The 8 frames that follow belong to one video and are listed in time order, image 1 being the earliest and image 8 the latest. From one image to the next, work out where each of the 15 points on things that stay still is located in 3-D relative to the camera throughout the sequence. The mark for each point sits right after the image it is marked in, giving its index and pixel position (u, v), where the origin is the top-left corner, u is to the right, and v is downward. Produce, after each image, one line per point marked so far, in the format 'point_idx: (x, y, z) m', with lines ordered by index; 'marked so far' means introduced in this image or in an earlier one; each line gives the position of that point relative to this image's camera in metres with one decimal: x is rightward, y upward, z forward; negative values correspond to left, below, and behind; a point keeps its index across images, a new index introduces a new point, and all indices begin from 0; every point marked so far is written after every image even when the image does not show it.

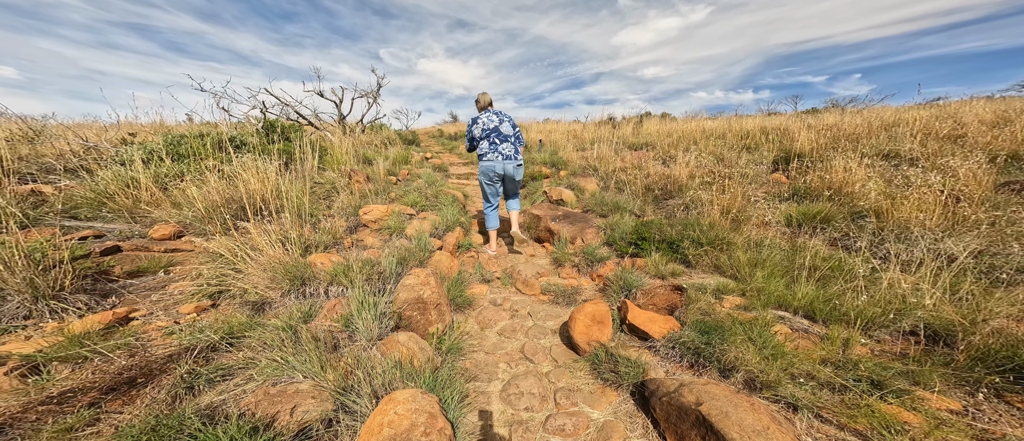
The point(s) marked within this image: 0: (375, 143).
0: (-4.5, +2.5, +10.7) m
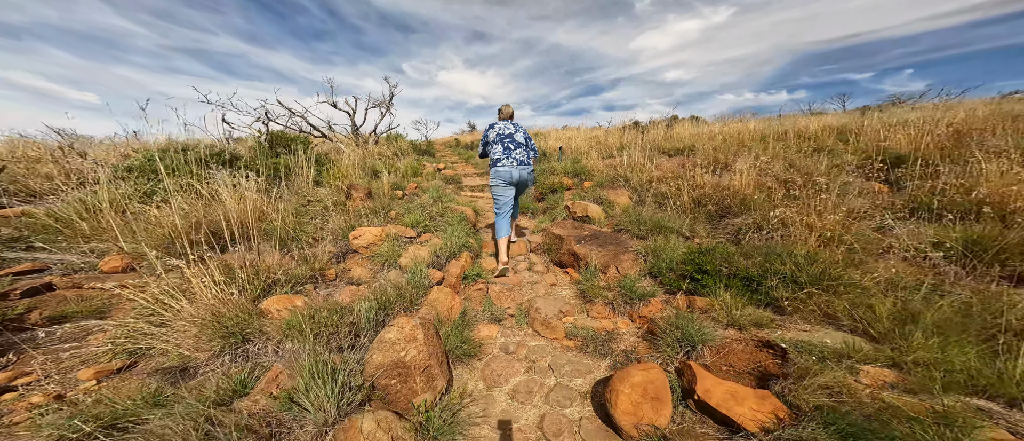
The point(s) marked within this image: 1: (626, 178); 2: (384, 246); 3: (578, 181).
0: (-3.9, +2.0, +10.1) m
1: (+2.0, +0.9, +6.1) m
2: (-1.6, -0.3, +4.1) m
3: (+1.4, +0.9, +7.1) m
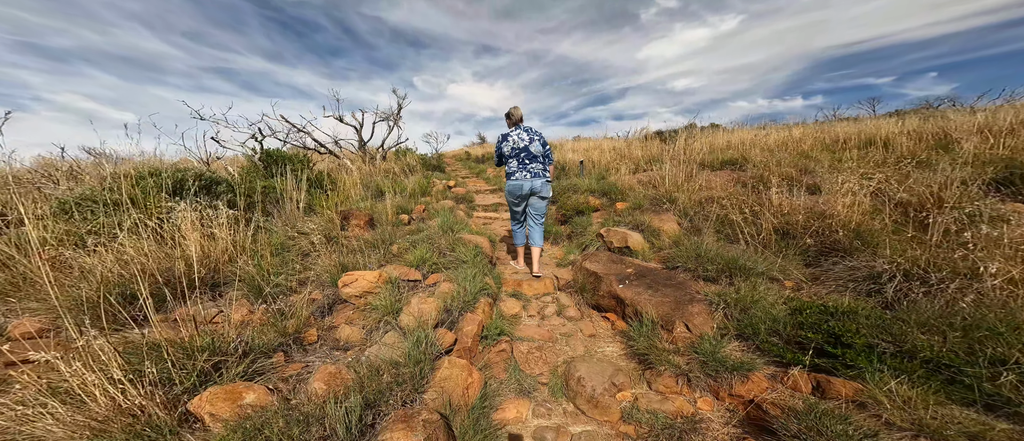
0: (-3.4, +1.4, +9.3) m
1: (+2.4, +0.5, +5.2) m
2: (-1.3, -0.7, +3.2) m
3: (+1.8, +0.4, +6.1) m
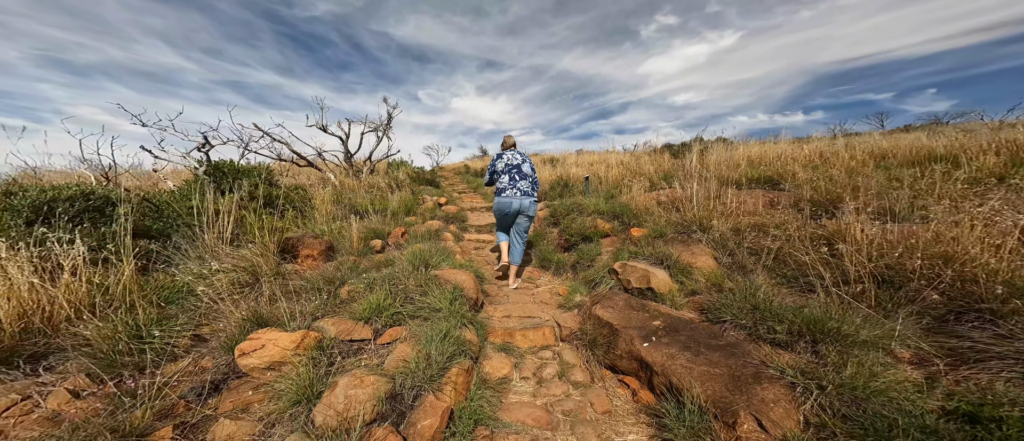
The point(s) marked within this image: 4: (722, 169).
0: (-3.5, +0.9, +8.4) m
1: (+2.3, +0.1, +4.2) m
2: (-1.4, -1.0, +2.2) m
3: (+1.7, 0.0, +5.2) m
4: (+3.8, +0.9, +6.0) m
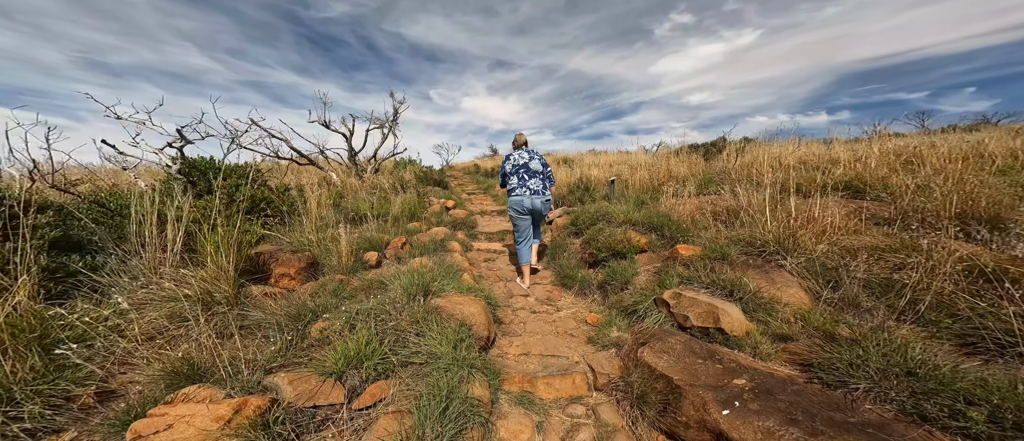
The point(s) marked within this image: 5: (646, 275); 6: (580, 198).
0: (-3.1, +0.8, +7.8) m
1: (+2.5, -0.1, +3.3) m
2: (-1.3, -1.1, +1.4) m
3: (+1.9, -0.2, +4.3) m
4: (+4.1, +0.8, +5.1) m
5: (+1.6, -0.6, +3.8) m
6: (+1.4, +0.5, +6.6) m
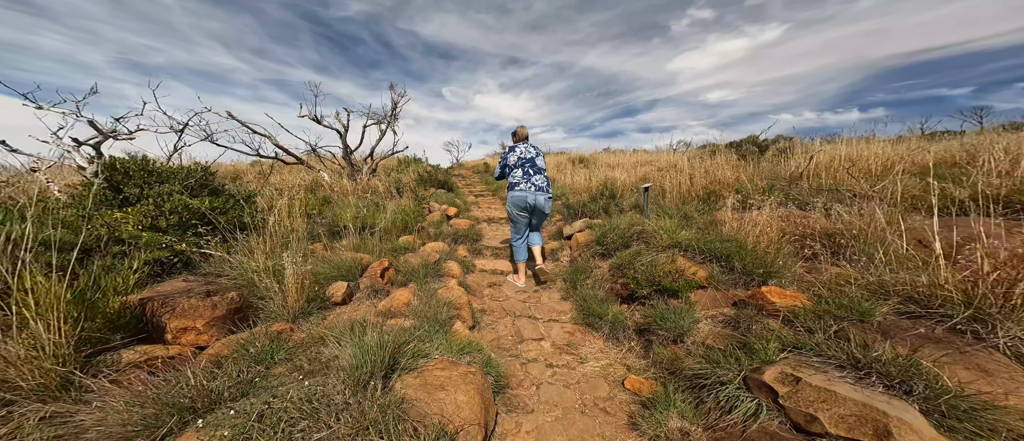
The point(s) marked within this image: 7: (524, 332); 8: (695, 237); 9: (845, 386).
0: (-2.9, +0.7, +6.8) m
1: (+2.5, -0.3, +2.2) m
2: (-1.3, -1.3, +0.5) m
3: (+2.0, -0.4, +3.2) m
4: (+4.2, +0.5, +3.9) m
5: (+1.6, -0.8, +2.8) m
6: (+1.6, +0.2, +5.5) m
7: (+0.1, -1.2, +3.5) m
8: (+1.9, -0.2, +3.5) m
9: (+1.7, -0.9, +1.7) m
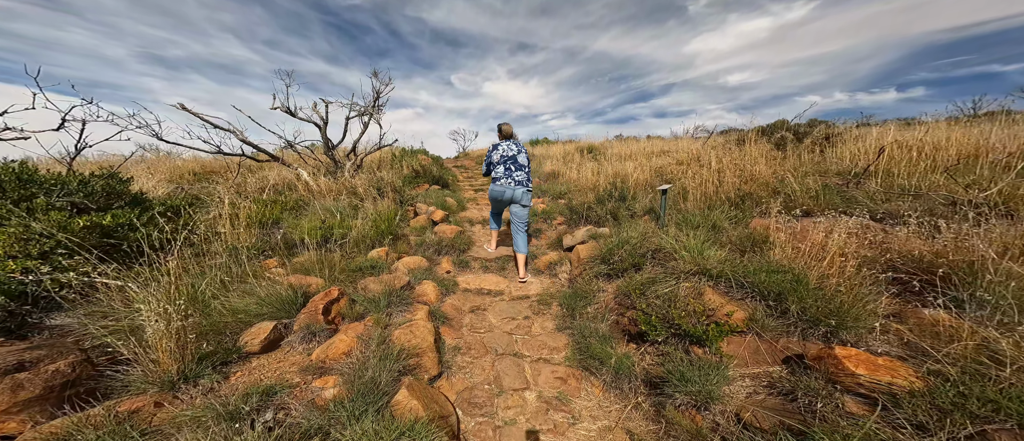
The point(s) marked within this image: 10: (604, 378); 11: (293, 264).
0: (-2.9, +0.6, +6.1) m
1: (+2.3, -0.5, +1.4) m
2: (-1.6, -1.6, -0.2) m
3: (+1.8, -0.6, +2.4) m
4: (+4.0, +0.4, +2.9) m
5: (+1.4, -1.0, +2.0) m
6: (+1.4, +0.1, +4.6) m
7: (-0.1, -1.3, +2.8) m
8: (+1.8, -0.4, +2.7) m
9: (+1.4, -1.1, +0.9) m
10: (+0.8, -1.3, +2.7) m
11: (-2.3, -0.4, +3.4) m
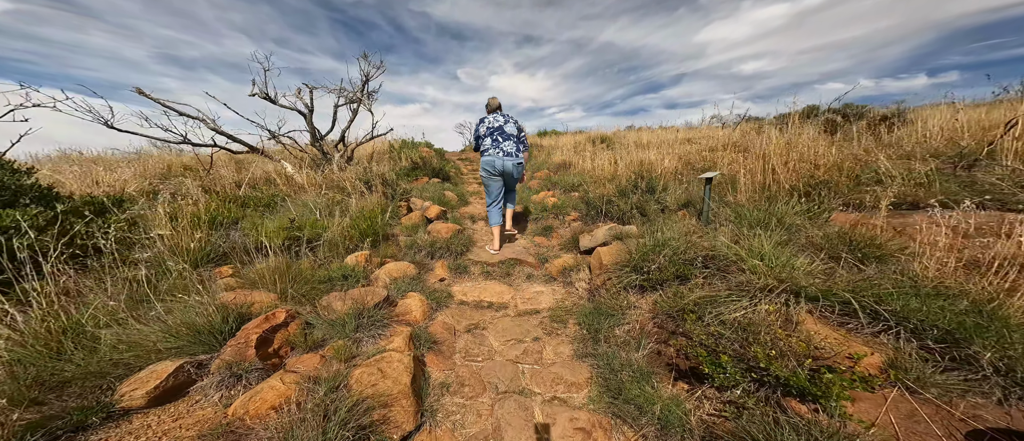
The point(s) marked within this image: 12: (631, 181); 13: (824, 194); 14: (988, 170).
0: (-2.8, +0.6, +5.5) m
1: (+2.3, -0.5, +0.6) m
2: (-1.6, -1.6, -0.9) m
3: (+1.8, -0.6, +1.6) m
4: (+4.1, +0.4, +2.1) m
5: (+1.4, -1.0, +1.2) m
6: (+1.5, +0.2, +3.8) m
7: (0.0, -1.3, +2.0) m
8: (+1.8, -0.3, +1.9) m
9: (+1.4, -1.1, +0.1) m
10: (+0.8, -1.3, +1.9) m
11: (-2.2, -0.4, +2.7) m
12: (+1.6, +0.5, +4.5) m
13: (+2.6, +0.2, +2.8) m
14: (+3.7, +0.5, +2.7) m
